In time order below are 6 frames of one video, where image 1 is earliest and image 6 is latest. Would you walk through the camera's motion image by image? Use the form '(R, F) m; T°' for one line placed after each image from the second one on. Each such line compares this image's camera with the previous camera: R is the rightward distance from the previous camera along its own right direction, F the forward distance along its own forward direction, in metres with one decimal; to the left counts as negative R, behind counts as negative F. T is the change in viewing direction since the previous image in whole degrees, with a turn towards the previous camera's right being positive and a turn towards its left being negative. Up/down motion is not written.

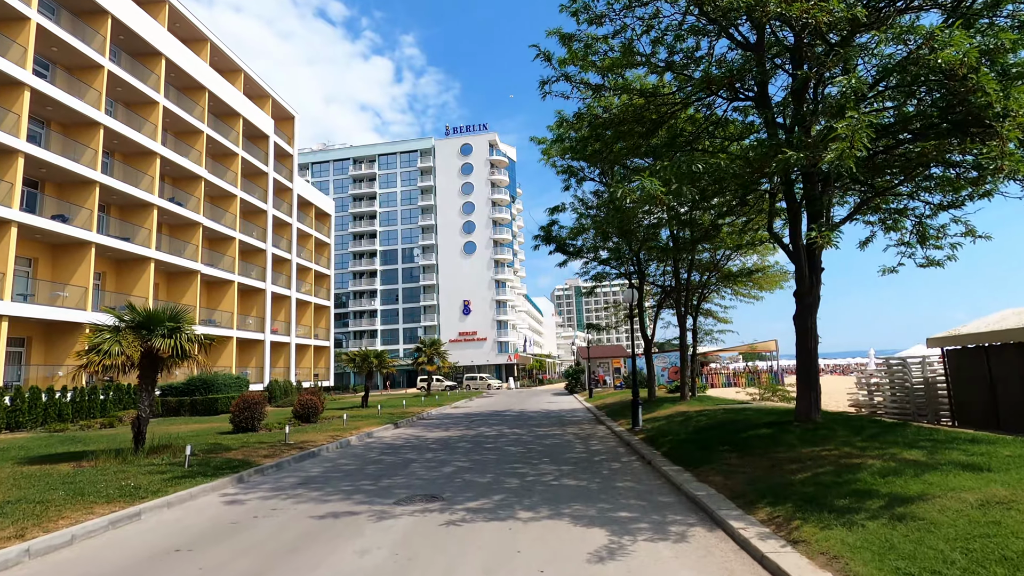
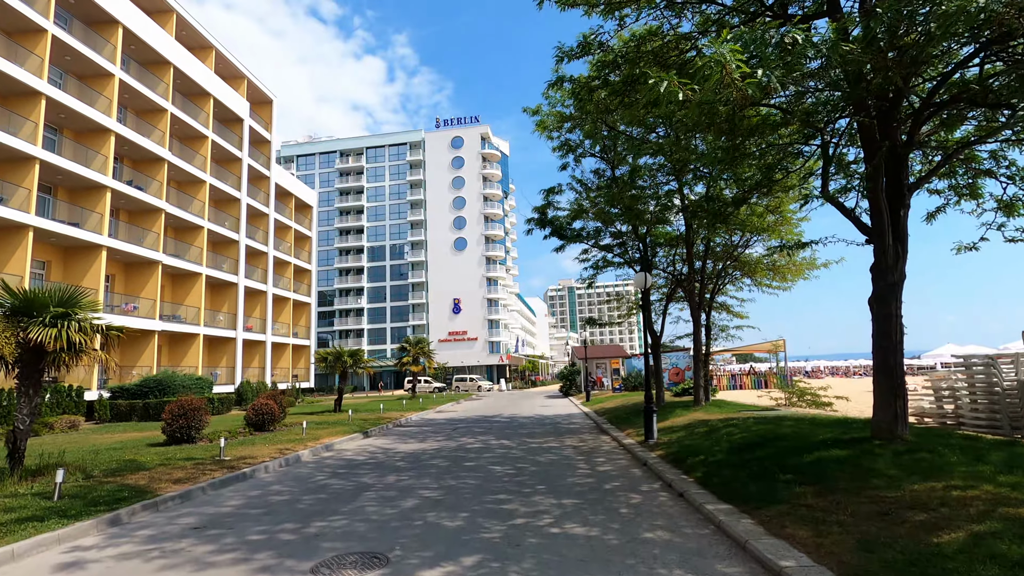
(+0.1, +2.5) m; +1°
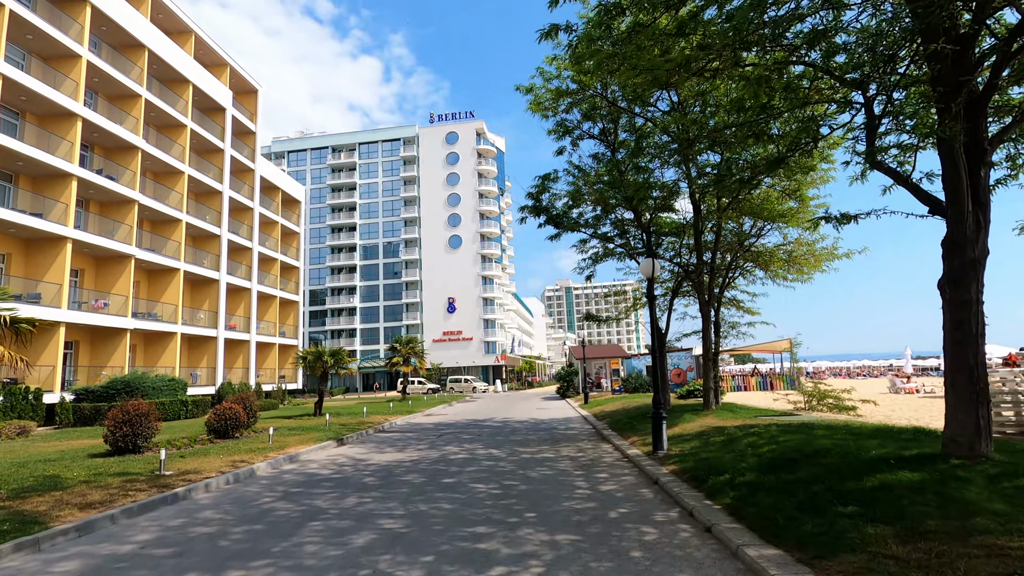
(+0.2, +1.6) m; 0°
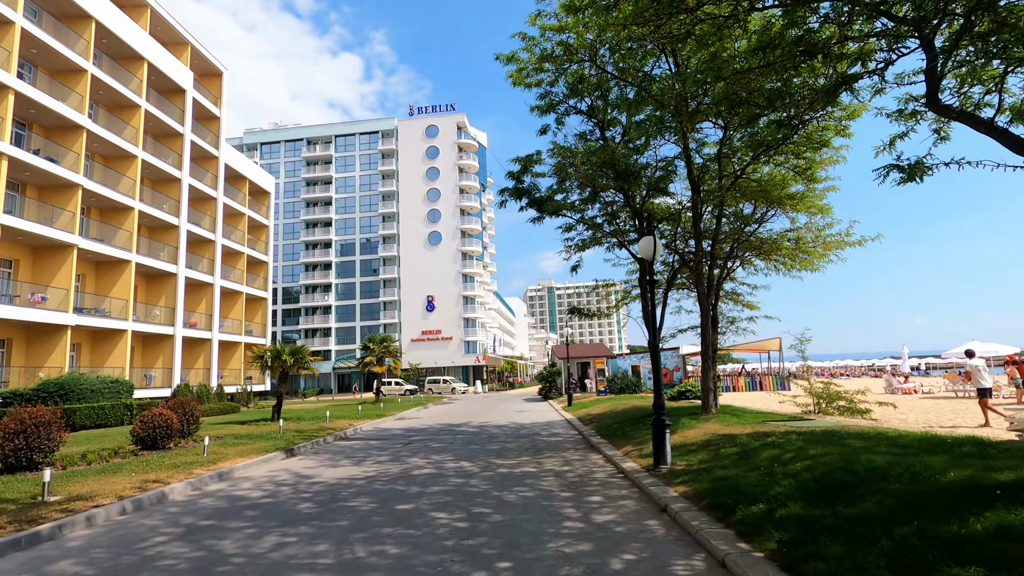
(+0.1, +1.7) m; +2°
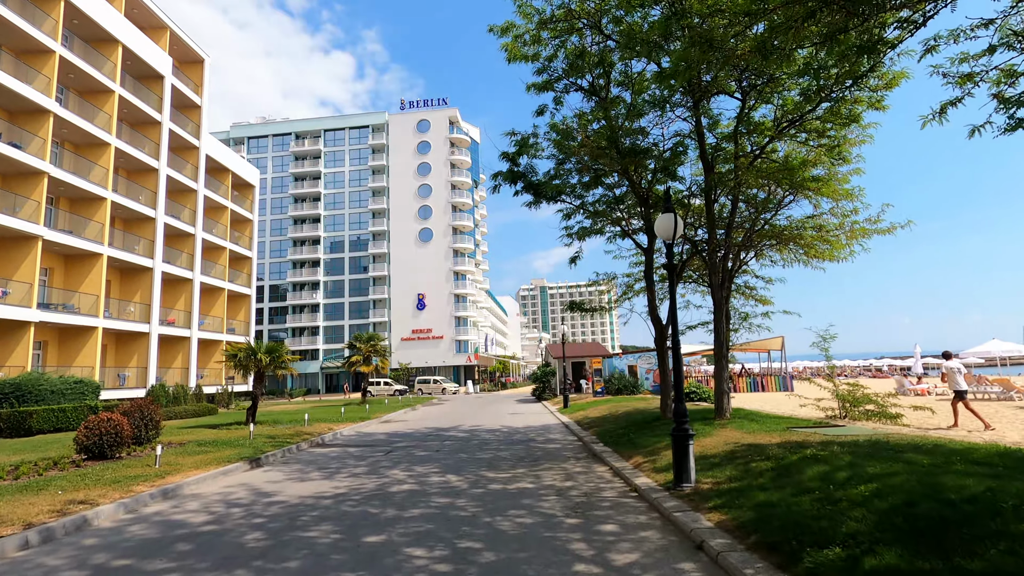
(0.0, +1.3) m; +1°
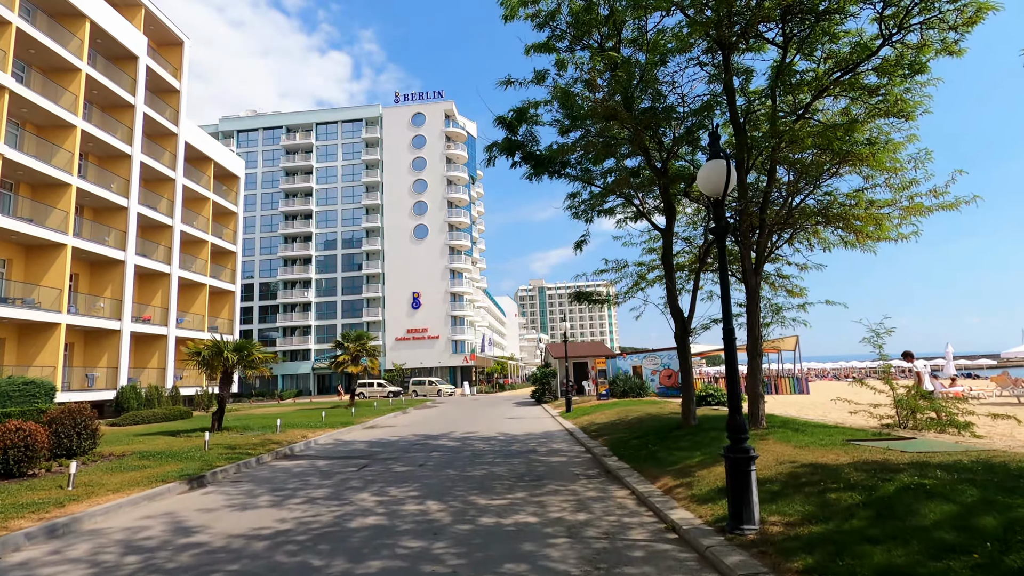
(0.0, +1.9) m; 0°
